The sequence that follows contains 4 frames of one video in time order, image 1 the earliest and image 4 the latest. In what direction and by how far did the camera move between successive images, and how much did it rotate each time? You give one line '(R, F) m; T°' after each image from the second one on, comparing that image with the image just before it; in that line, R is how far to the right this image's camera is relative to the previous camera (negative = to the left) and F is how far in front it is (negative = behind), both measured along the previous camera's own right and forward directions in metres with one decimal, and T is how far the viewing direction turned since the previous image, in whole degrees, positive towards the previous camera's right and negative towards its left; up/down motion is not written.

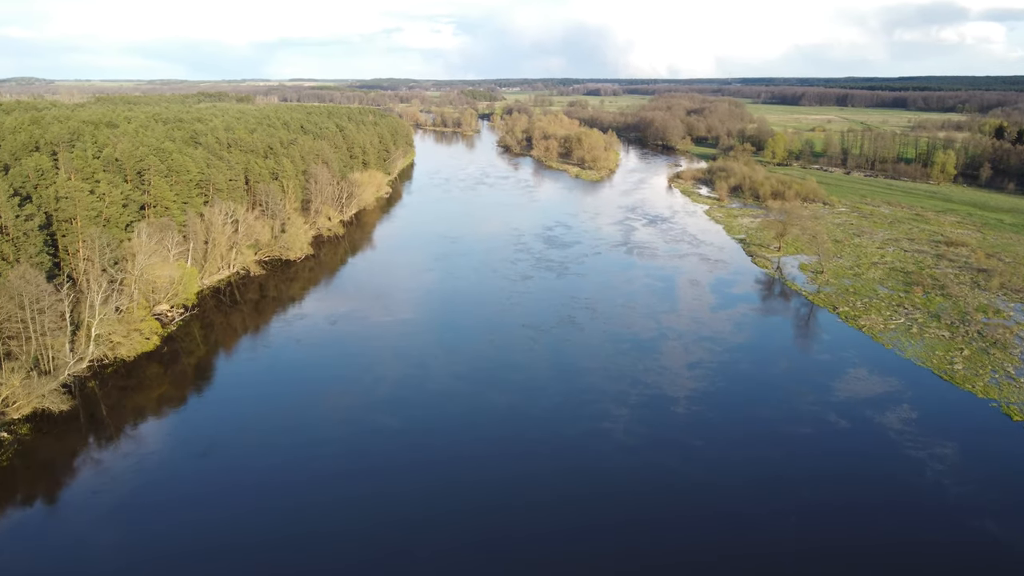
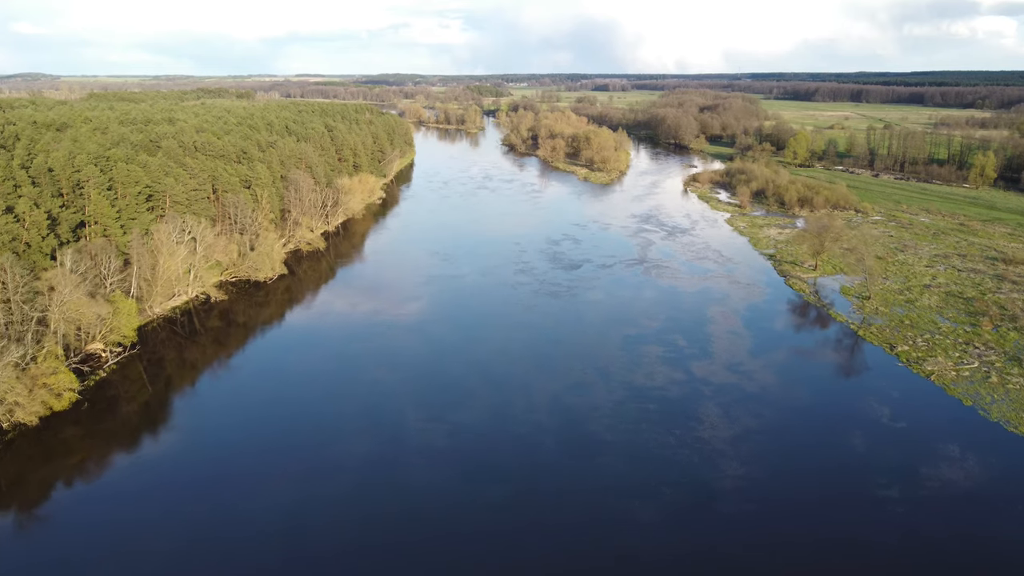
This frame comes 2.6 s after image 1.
(+0.4, +4.7) m; -1°
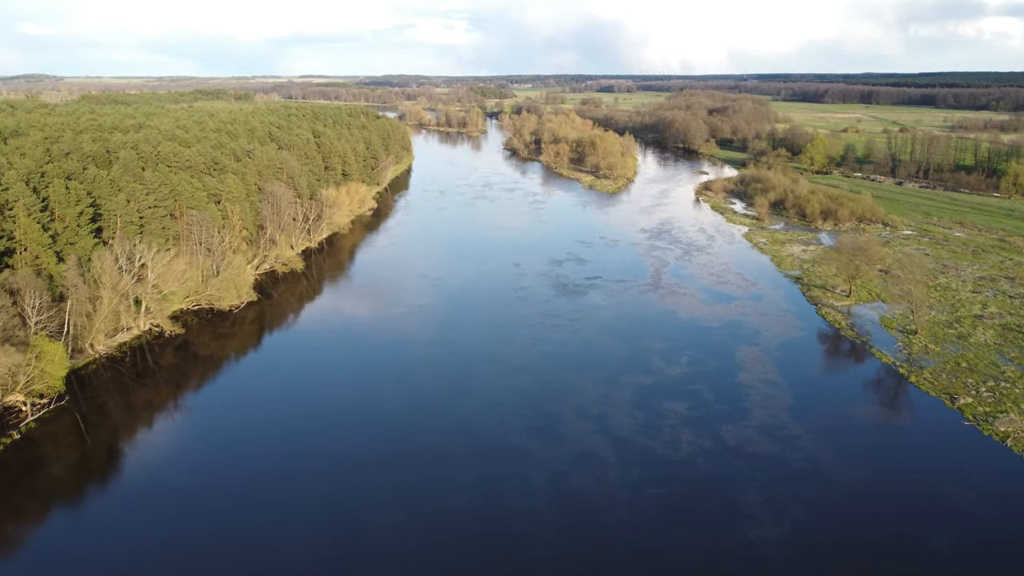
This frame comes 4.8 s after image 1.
(+0.4, +3.9) m; 0°
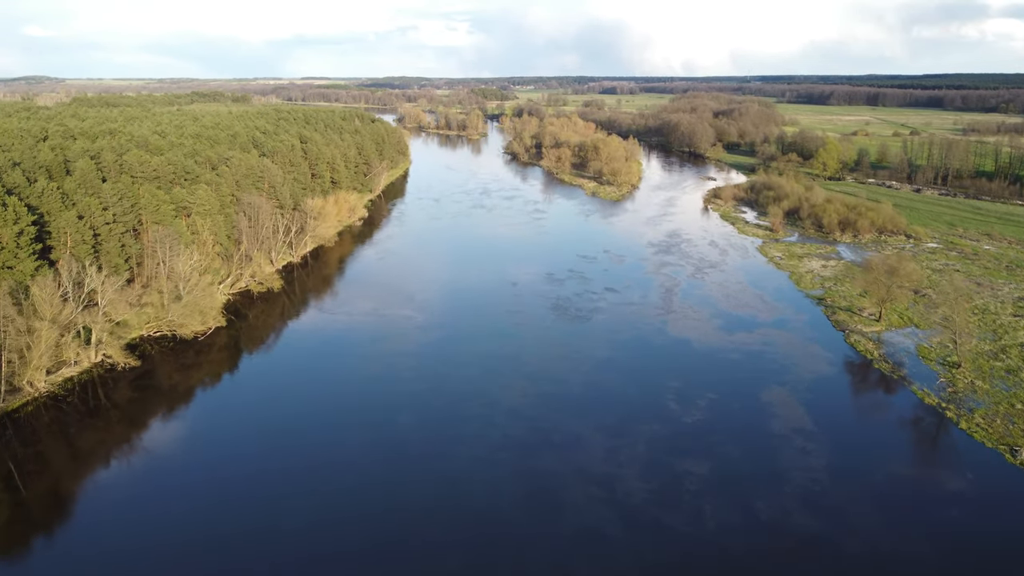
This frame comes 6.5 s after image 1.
(+0.3, +3.0) m; 0°
